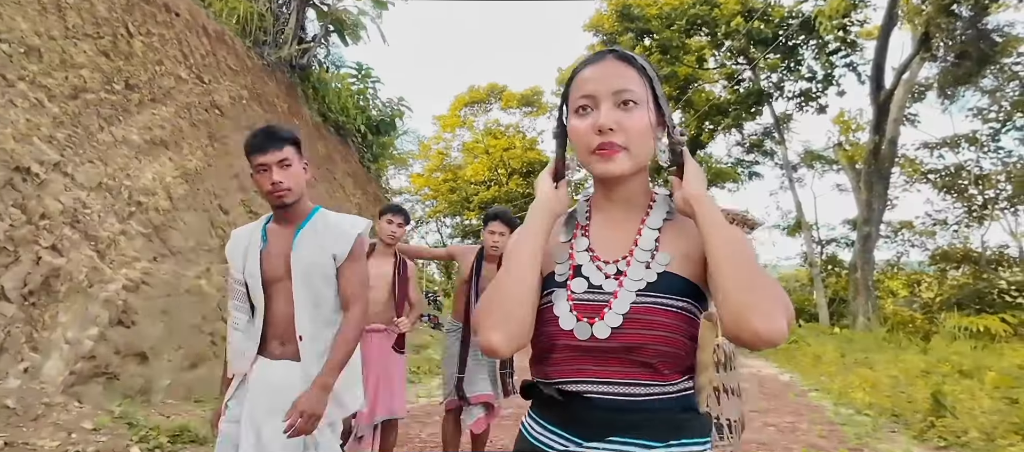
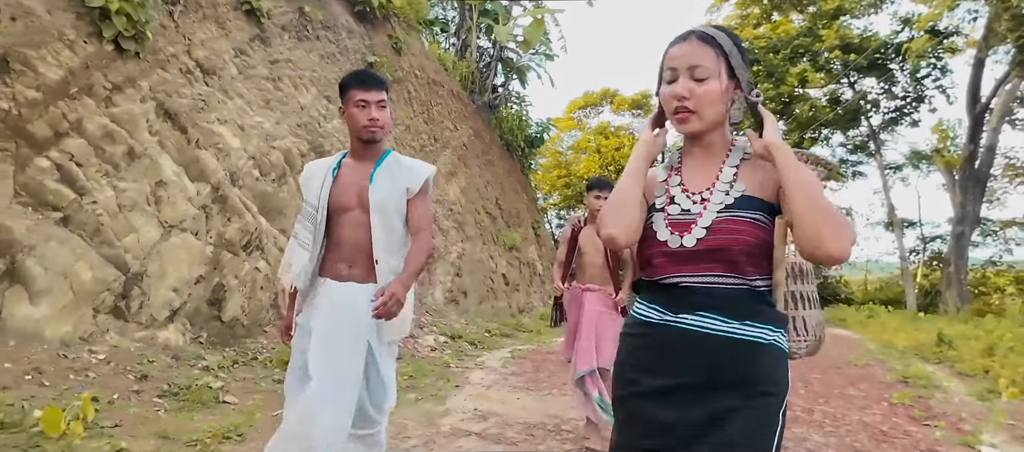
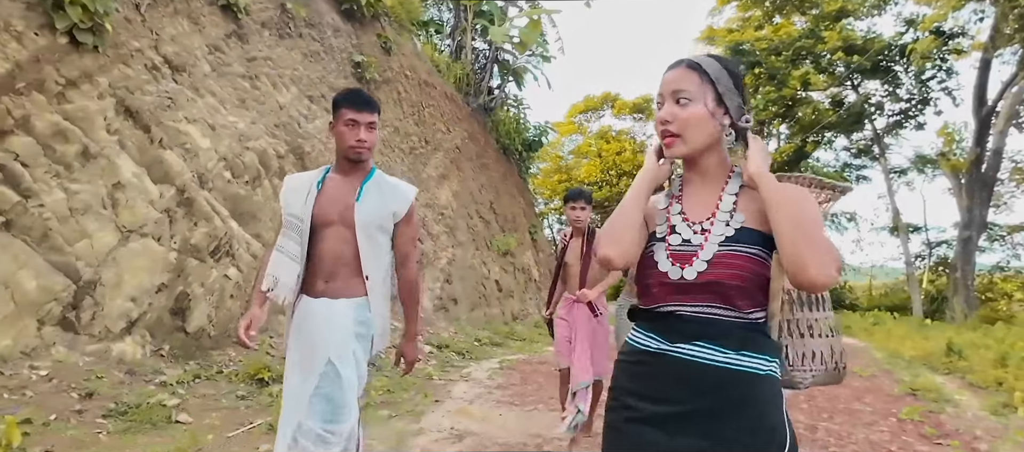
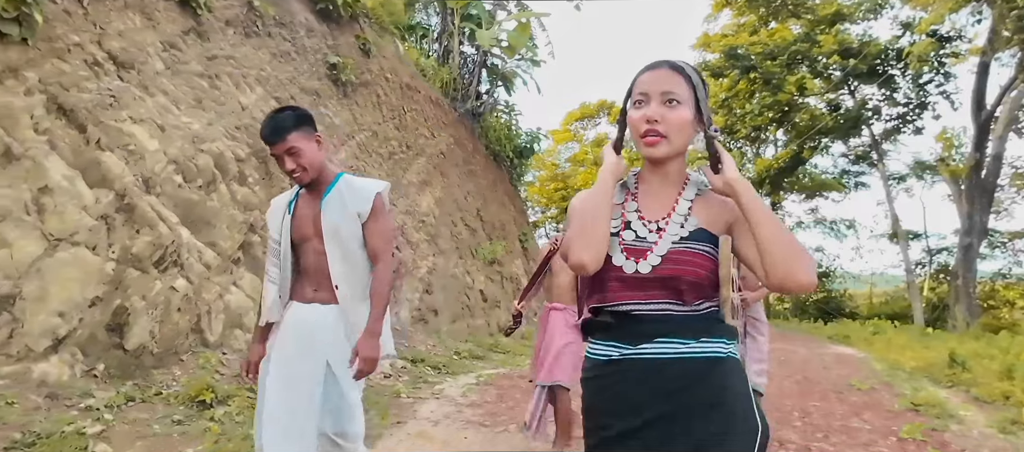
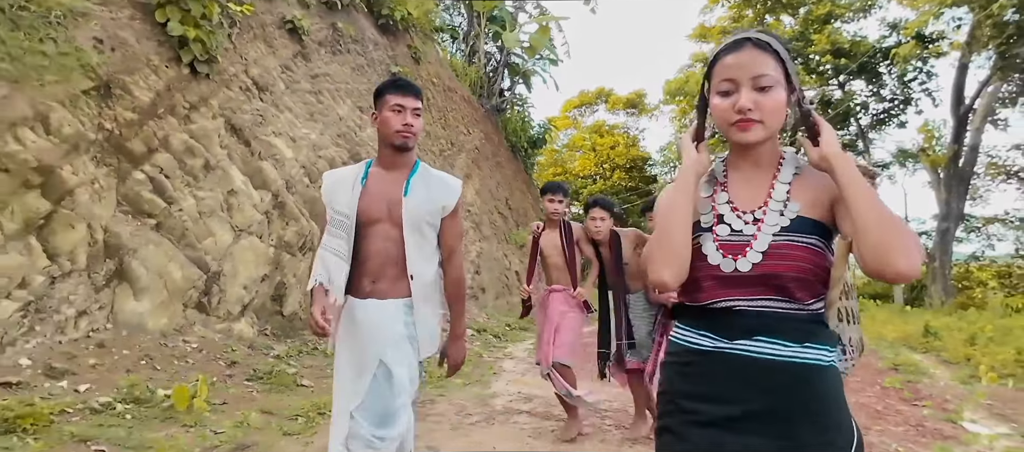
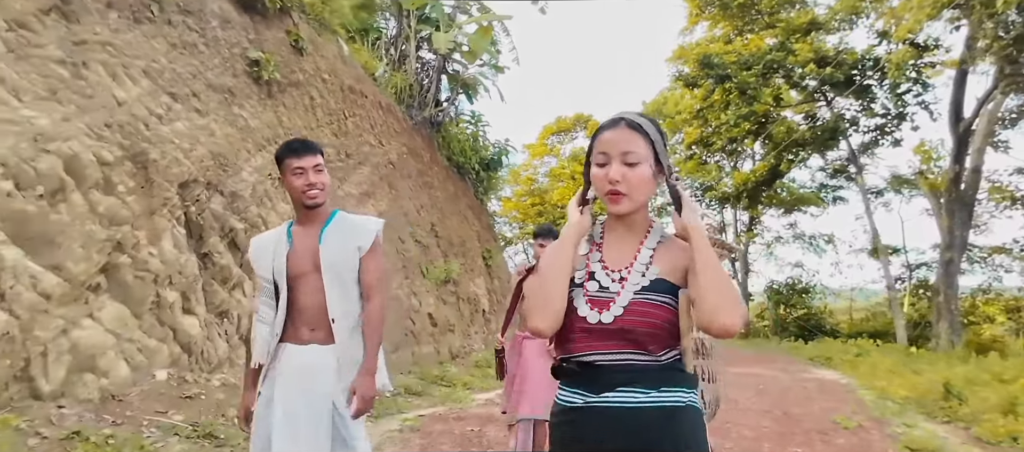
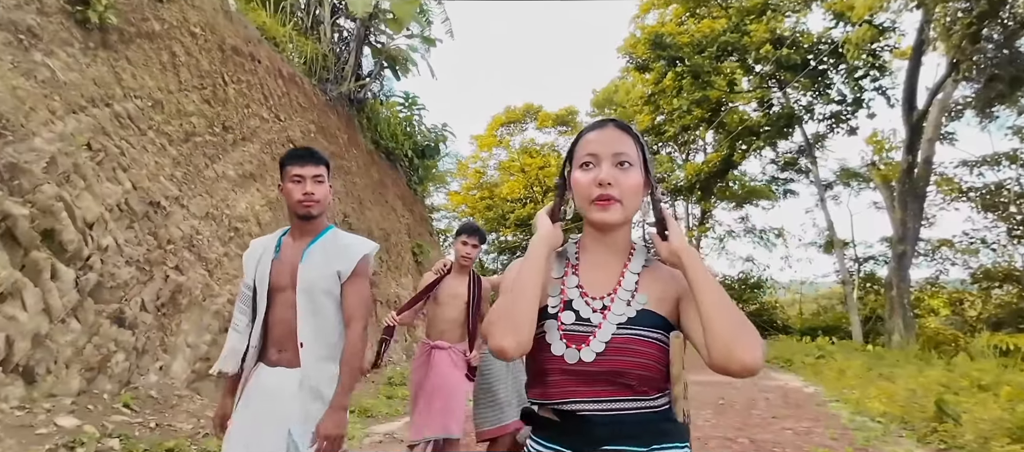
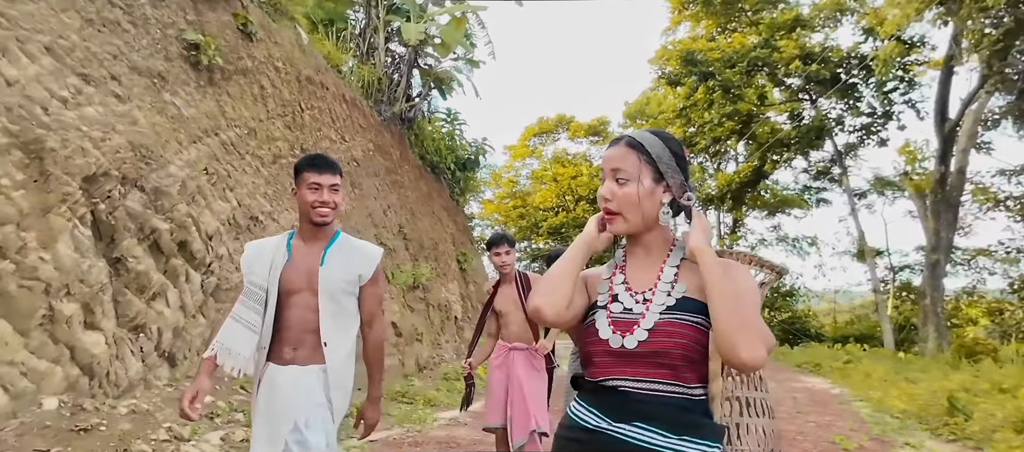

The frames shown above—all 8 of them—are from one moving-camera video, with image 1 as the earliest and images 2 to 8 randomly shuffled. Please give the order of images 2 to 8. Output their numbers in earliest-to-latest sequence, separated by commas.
7, 8, 6, 4, 3, 2, 5
